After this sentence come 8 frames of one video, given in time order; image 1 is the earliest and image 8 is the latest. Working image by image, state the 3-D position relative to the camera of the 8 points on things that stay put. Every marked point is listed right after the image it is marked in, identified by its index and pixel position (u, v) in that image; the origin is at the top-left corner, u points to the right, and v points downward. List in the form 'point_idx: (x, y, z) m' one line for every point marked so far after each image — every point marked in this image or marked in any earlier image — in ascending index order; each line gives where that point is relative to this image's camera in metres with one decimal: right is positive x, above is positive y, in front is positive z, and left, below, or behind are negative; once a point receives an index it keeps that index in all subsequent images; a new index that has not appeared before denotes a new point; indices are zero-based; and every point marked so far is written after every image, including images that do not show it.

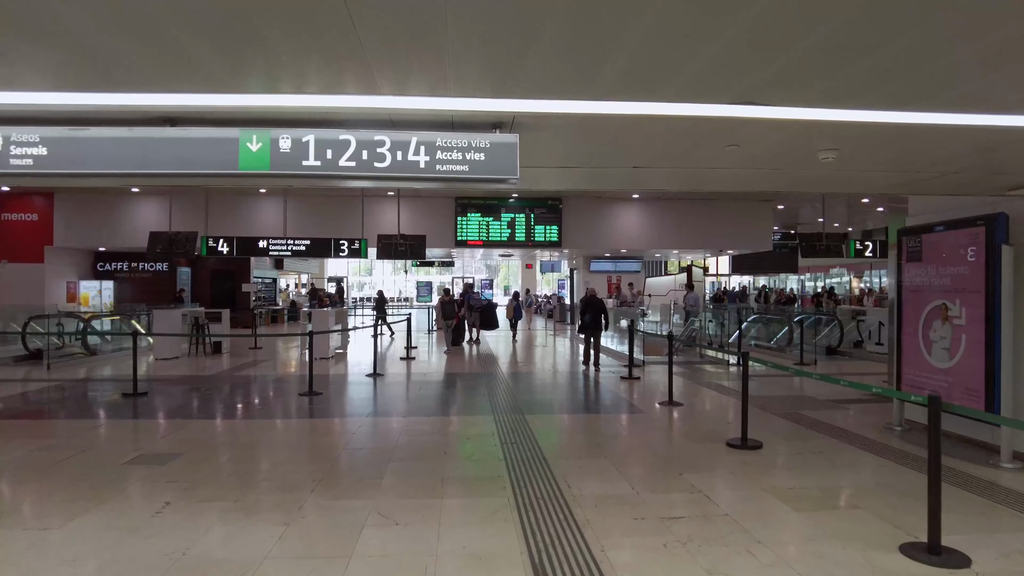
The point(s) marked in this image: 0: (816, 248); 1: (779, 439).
0: (+5.6, +0.7, +12.6) m
1: (+2.1, -1.2, +5.2) m
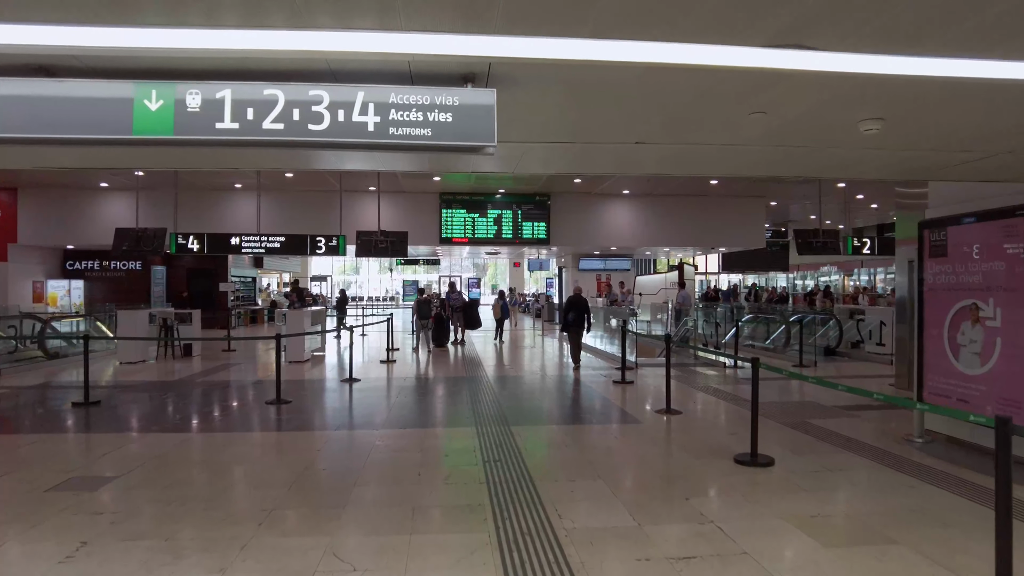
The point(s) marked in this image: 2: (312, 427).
0: (+5.4, +0.8, +12.1) m
1: (+2.0, -1.2, +4.8) m
2: (-1.8, -1.2, +6.2) m
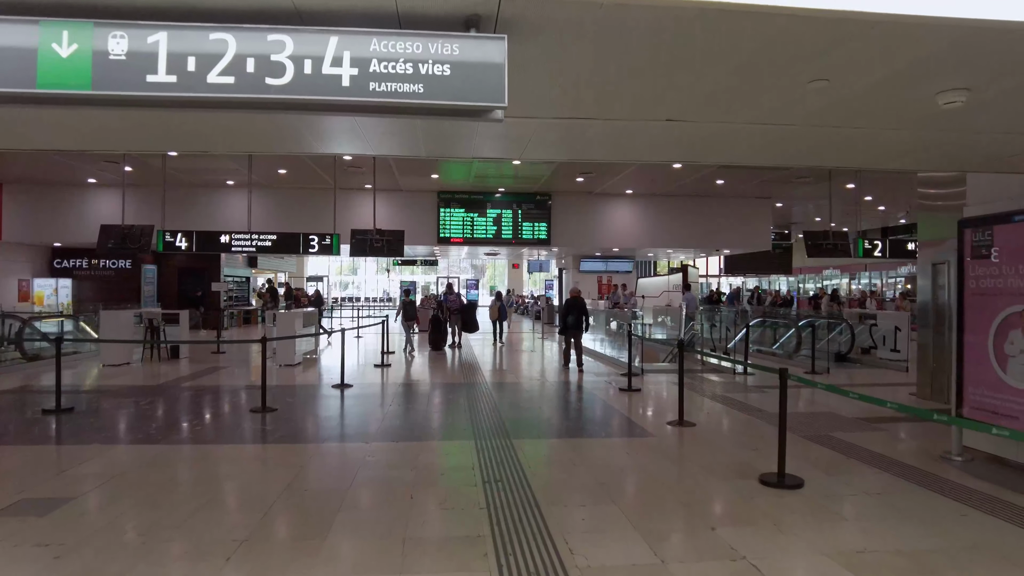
0: (+5.4, +0.7, +11.8) m
1: (+2.0, -1.2, +4.4) m
2: (-1.7, -1.3, +5.8) m
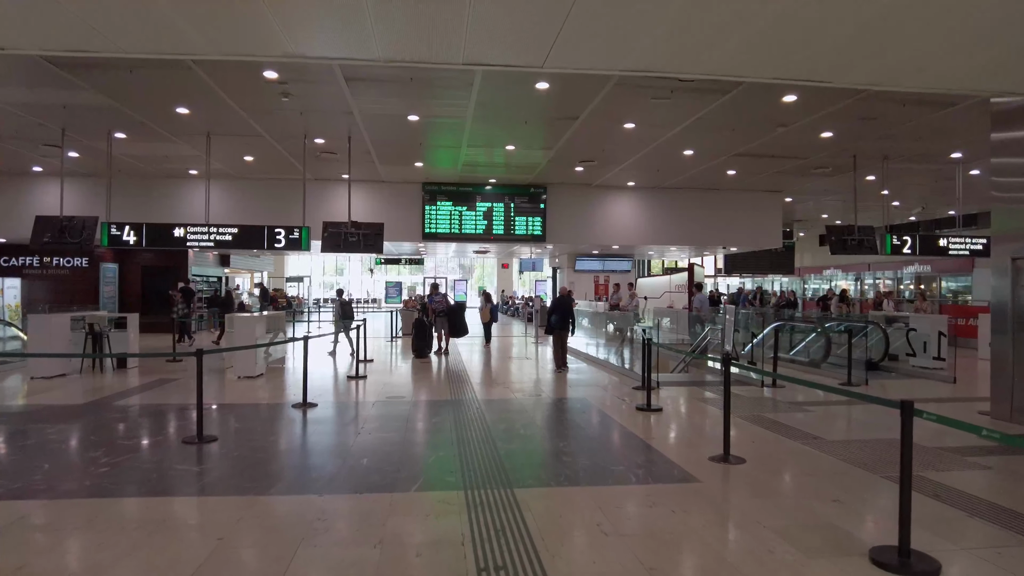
0: (+5.3, +0.7, +10.7) m
1: (+2.0, -1.2, +3.2) m
2: (-1.7, -1.3, +4.6) m
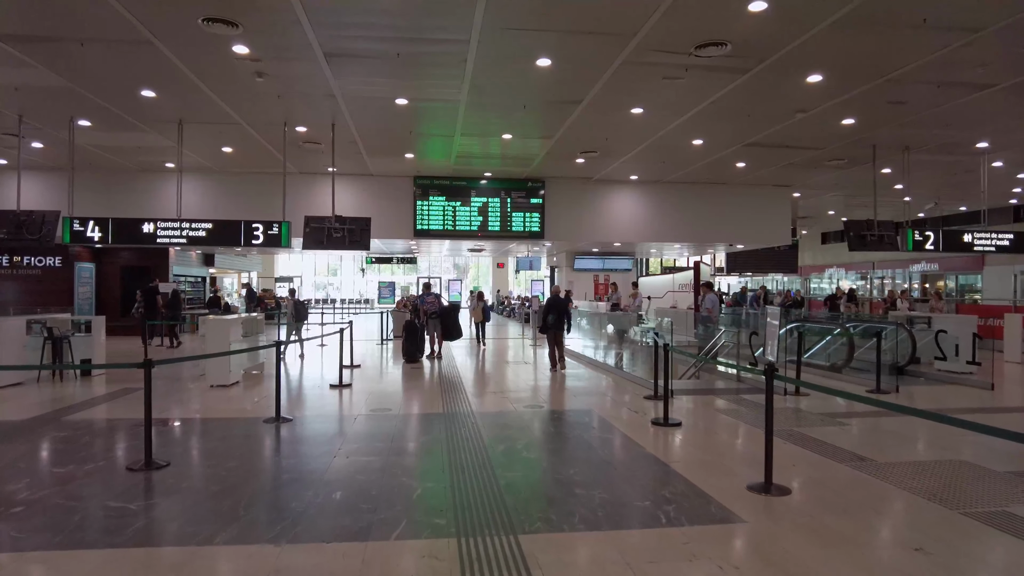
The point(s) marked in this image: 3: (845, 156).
0: (+5.2, +0.7, +10.0) m
1: (+2.0, -1.2, +2.5) m
2: (-1.7, -1.2, +3.9) m
3: (+5.3, +2.1, +10.9) m
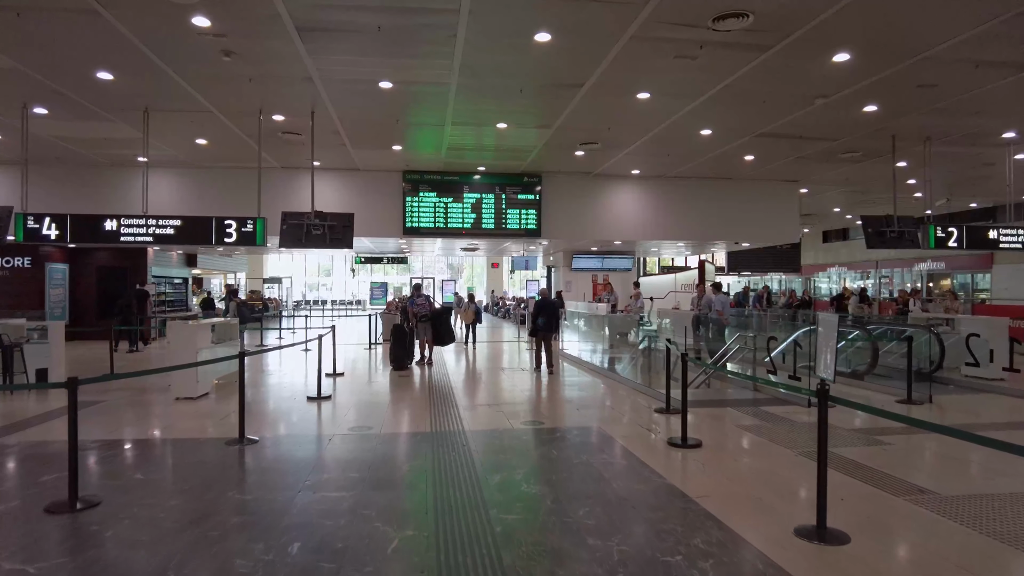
0: (+5.2, +0.7, +9.4) m
1: (+2.0, -1.2, +1.9) m
2: (-1.7, -1.3, +3.2) m
3: (+5.3, +2.1, +10.2) m
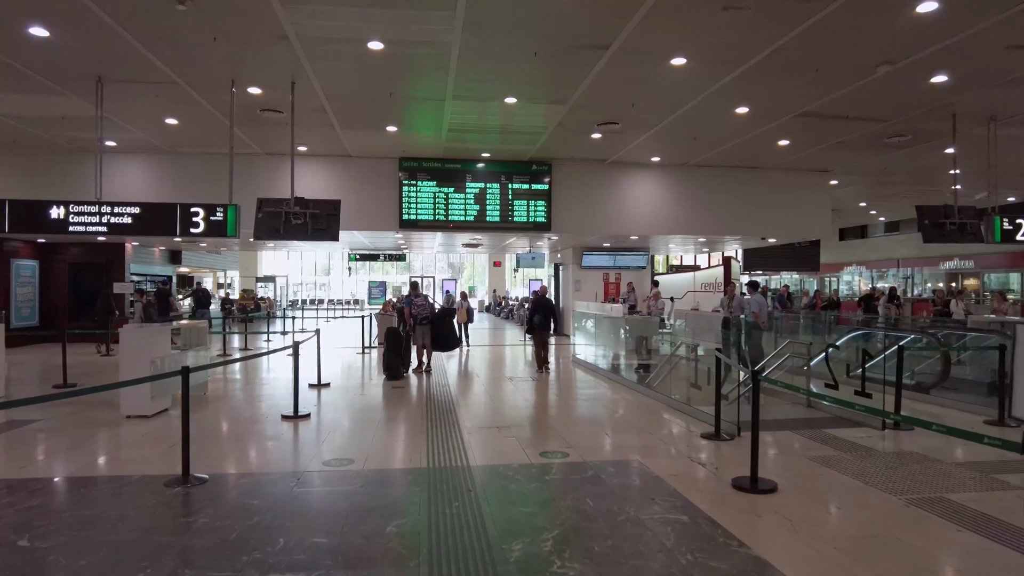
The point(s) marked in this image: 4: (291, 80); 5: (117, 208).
0: (+5.3, +0.7, +8.2) m
1: (+2.1, -1.2, +0.8) m
2: (-1.6, -1.3, +2.1) m
3: (+5.4, +2.1, +9.1) m
4: (-2.3, +2.2, +7.2) m
5: (-4.1, +0.8, +7.0) m
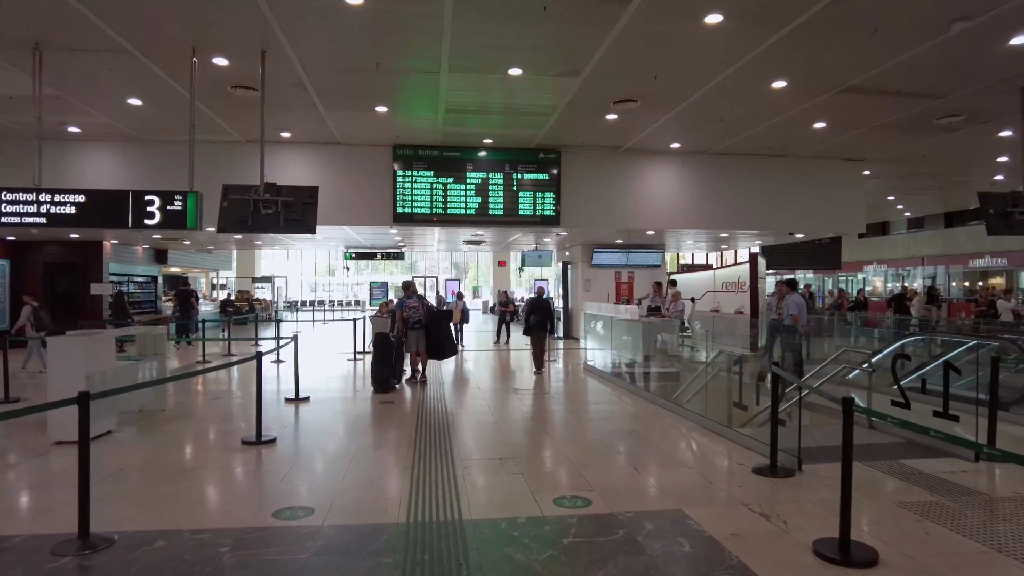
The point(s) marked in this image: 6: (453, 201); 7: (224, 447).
0: (+5.3, +0.7, +7.2) m
1: (+2.1, -1.2, -0.3) m
2: (-1.6, -1.3, +1.1) m
3: (+5.4, +2.1, +8.1) m
4: (-2.3, +2.2, +6.2) m
5: (-4.0, +0.8, +6.1) m
6: (-0.8, +1.2, +9.4) m
7: (-2.4, -1.3, +5.9) m
